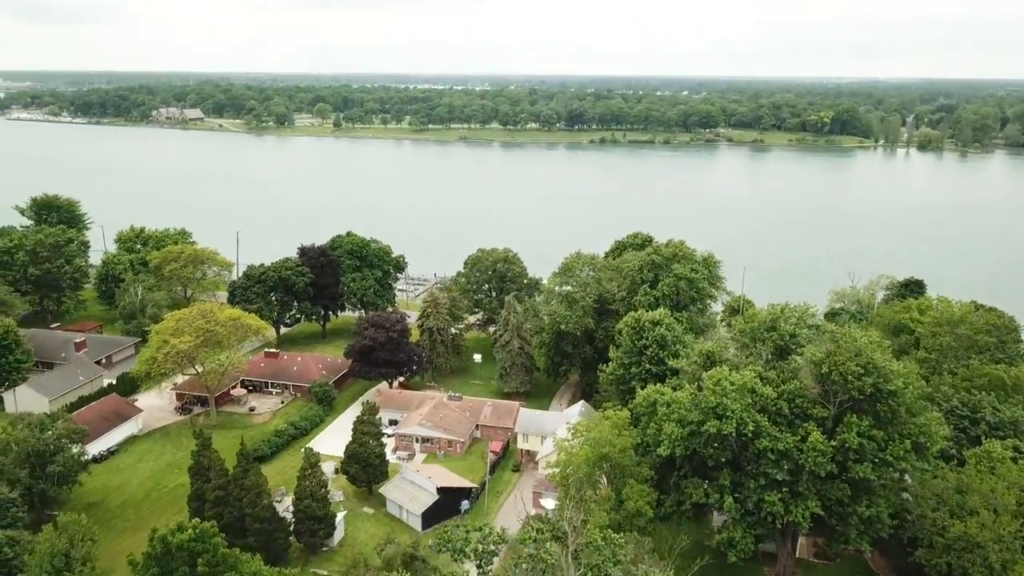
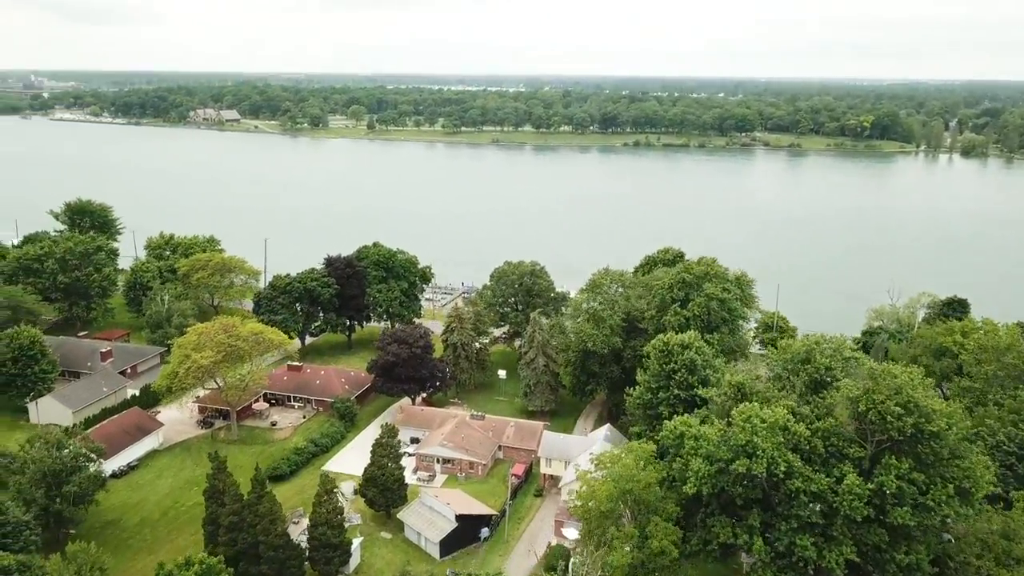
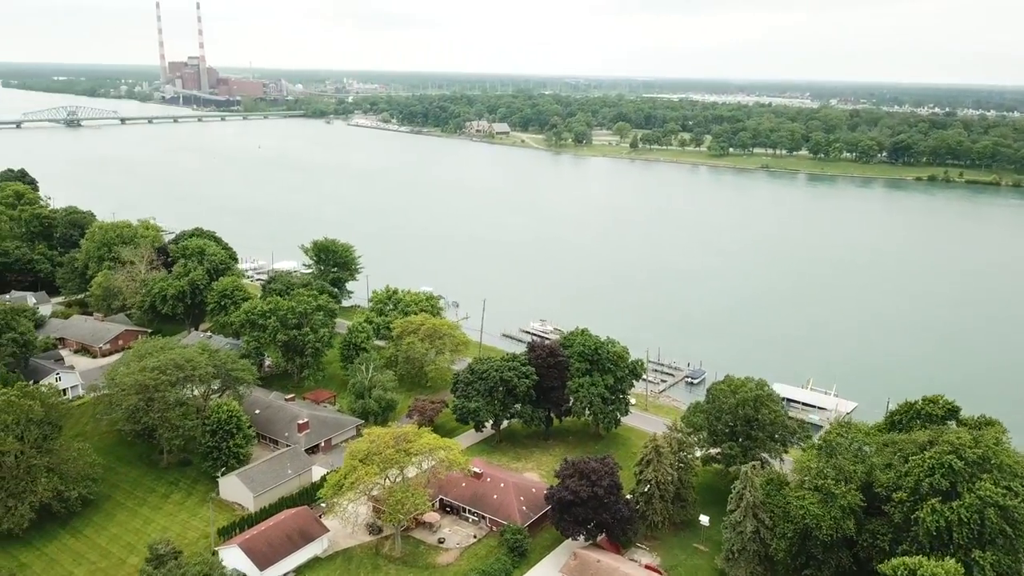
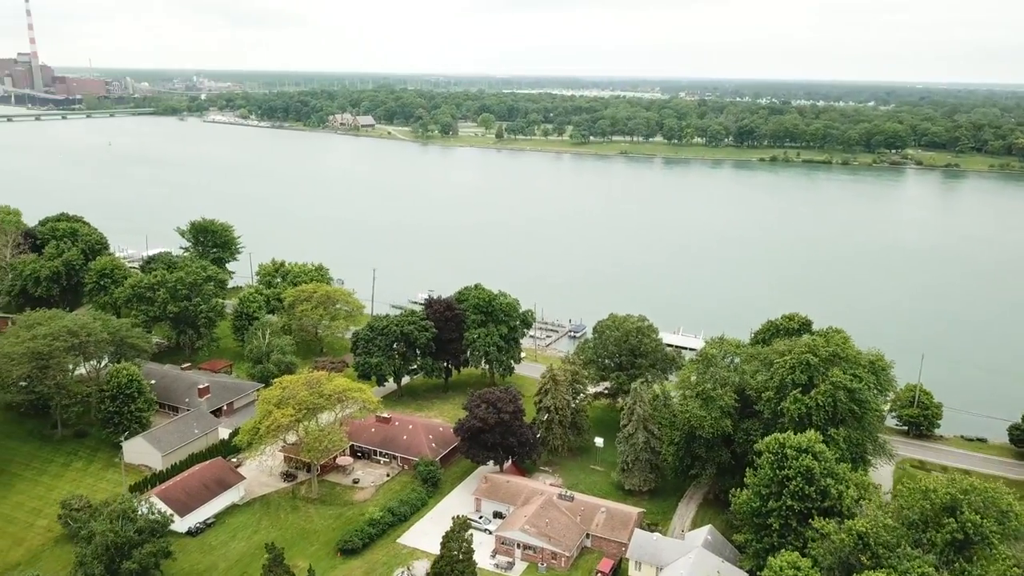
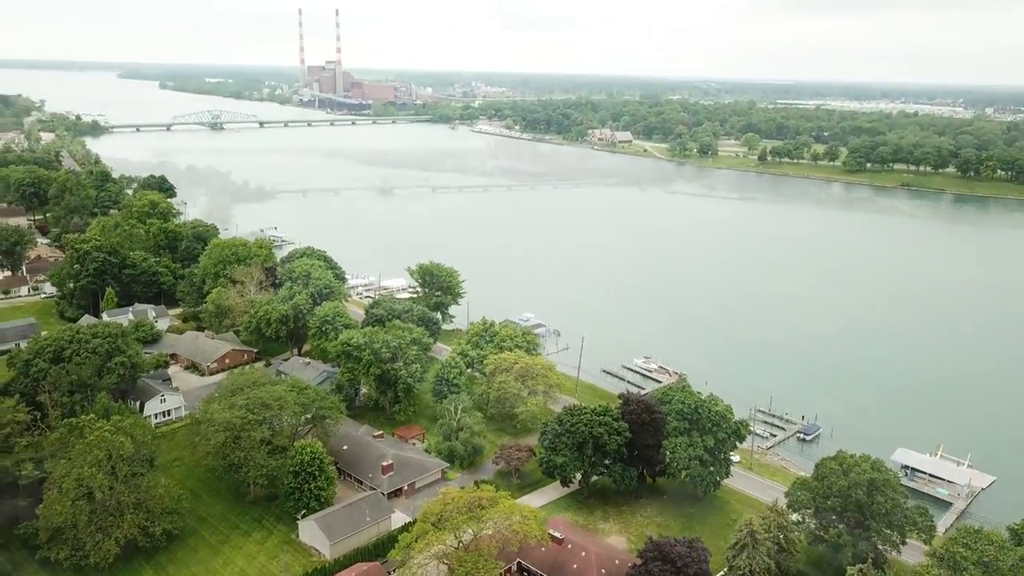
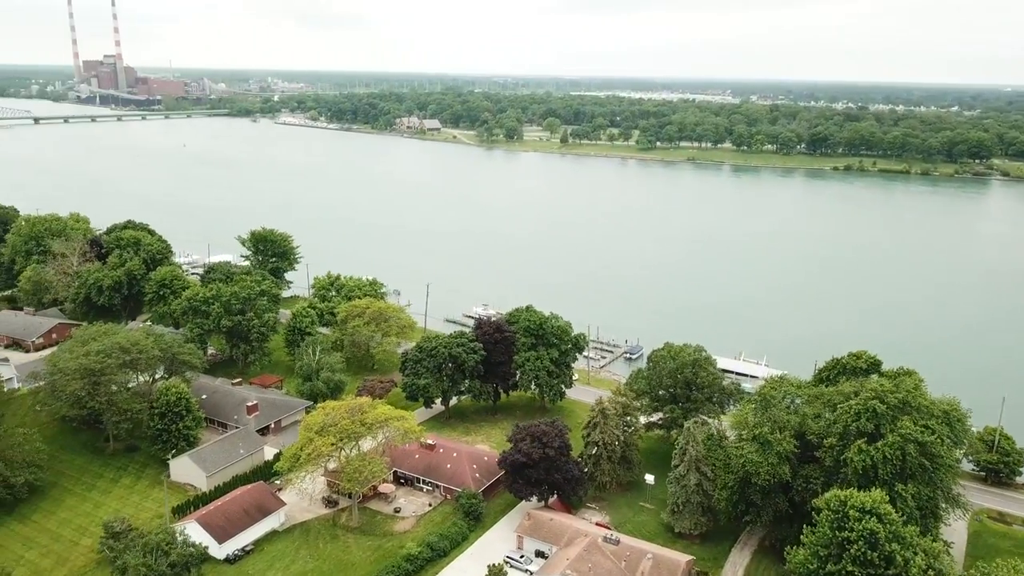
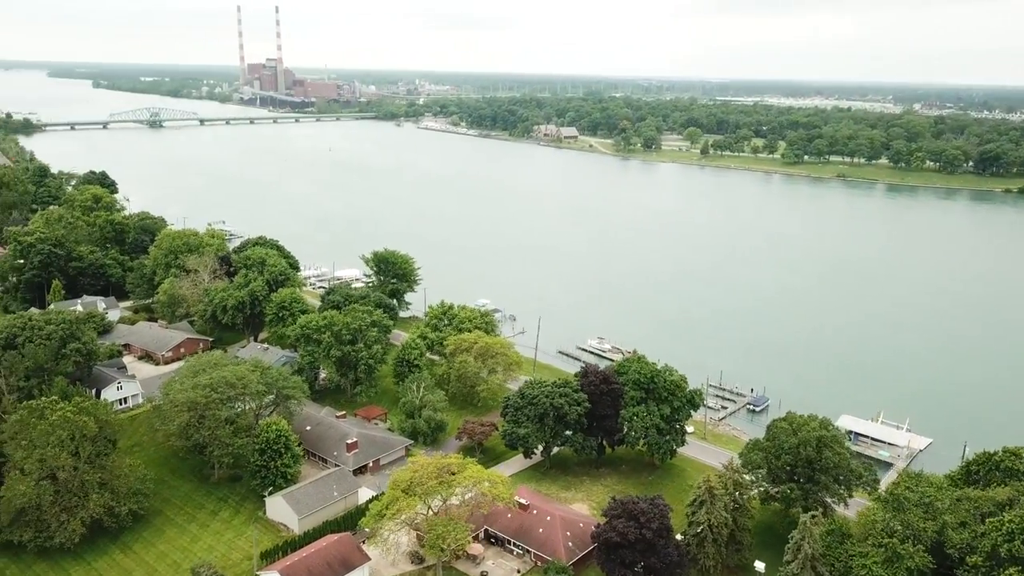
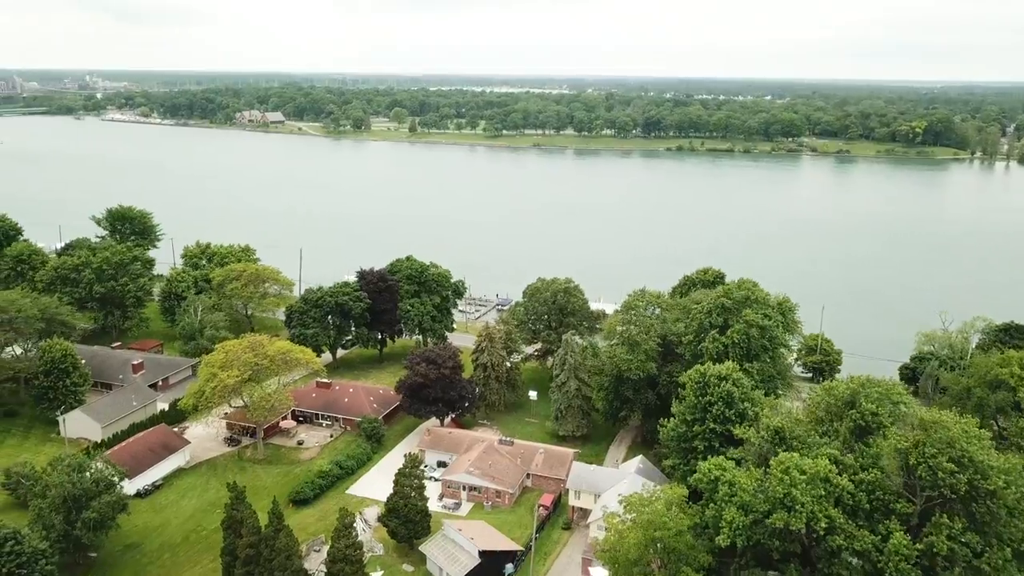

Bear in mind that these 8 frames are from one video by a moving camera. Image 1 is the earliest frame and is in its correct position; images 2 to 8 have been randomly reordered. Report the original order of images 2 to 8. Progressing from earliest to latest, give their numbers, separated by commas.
2, 8, 4, 6, 3, 7, 5
